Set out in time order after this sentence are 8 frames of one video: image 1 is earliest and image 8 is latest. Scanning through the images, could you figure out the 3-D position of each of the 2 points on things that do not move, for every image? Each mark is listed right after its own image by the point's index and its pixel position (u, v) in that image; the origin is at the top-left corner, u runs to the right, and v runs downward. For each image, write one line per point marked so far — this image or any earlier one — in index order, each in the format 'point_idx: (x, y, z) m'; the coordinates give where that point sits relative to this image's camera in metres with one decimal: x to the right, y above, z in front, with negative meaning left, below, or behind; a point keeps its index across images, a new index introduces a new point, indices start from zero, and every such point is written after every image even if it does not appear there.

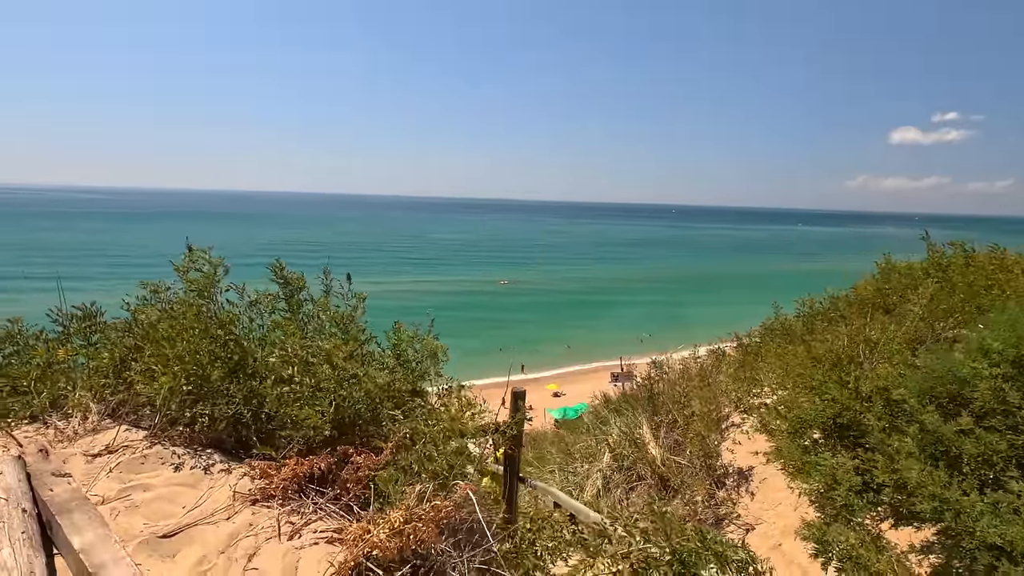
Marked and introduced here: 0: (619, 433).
0: (+0.9, -1.3, +5.1) m
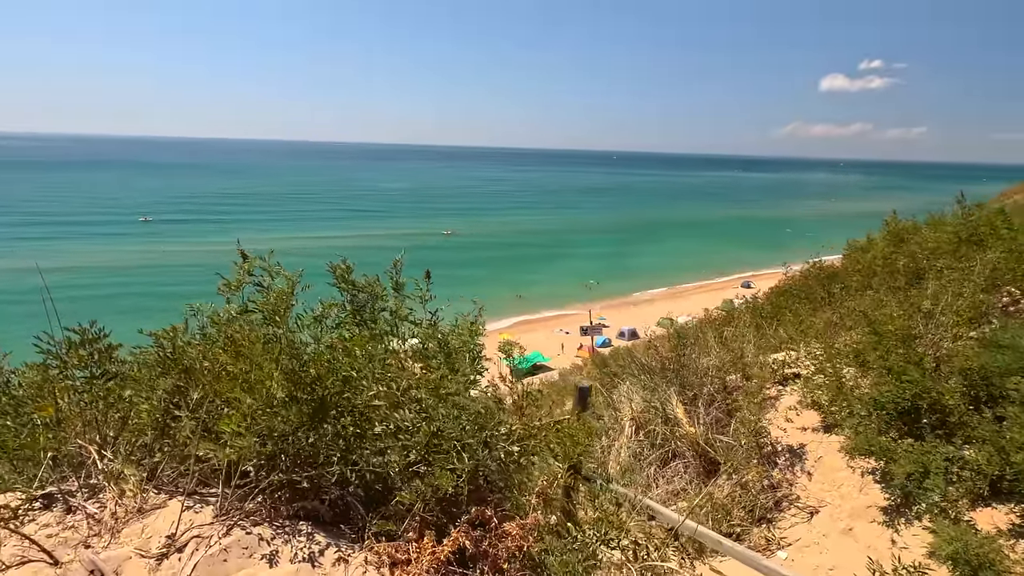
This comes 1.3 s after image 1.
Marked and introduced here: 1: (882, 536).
0: (+1.2, -1.0, +4.9) m
1: (+2.3, -1.5, +3.3) m
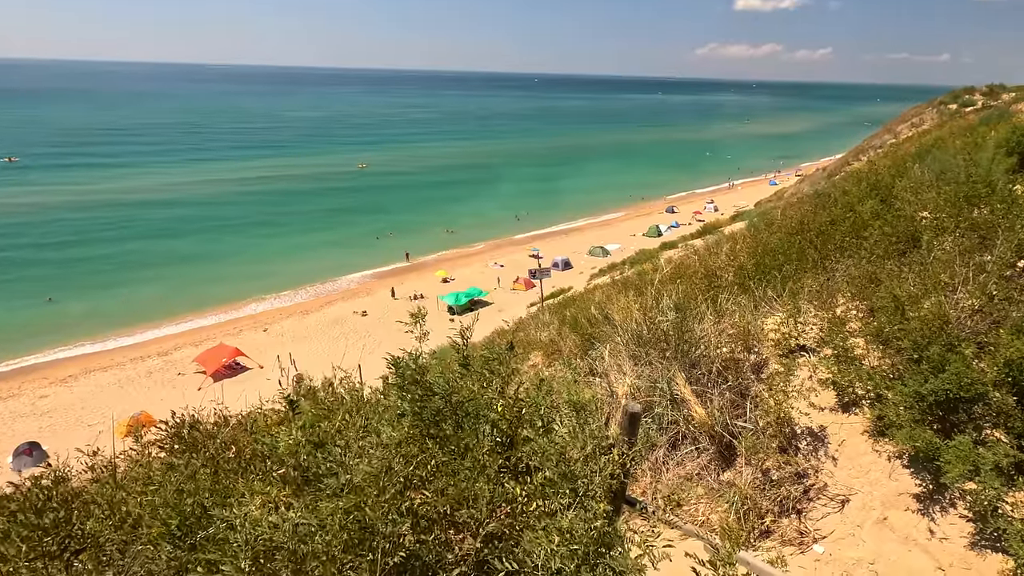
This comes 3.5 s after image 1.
0: (+1.2, -0.8, +4.7) m
1: (+2.5, -1.4, +3.3) m
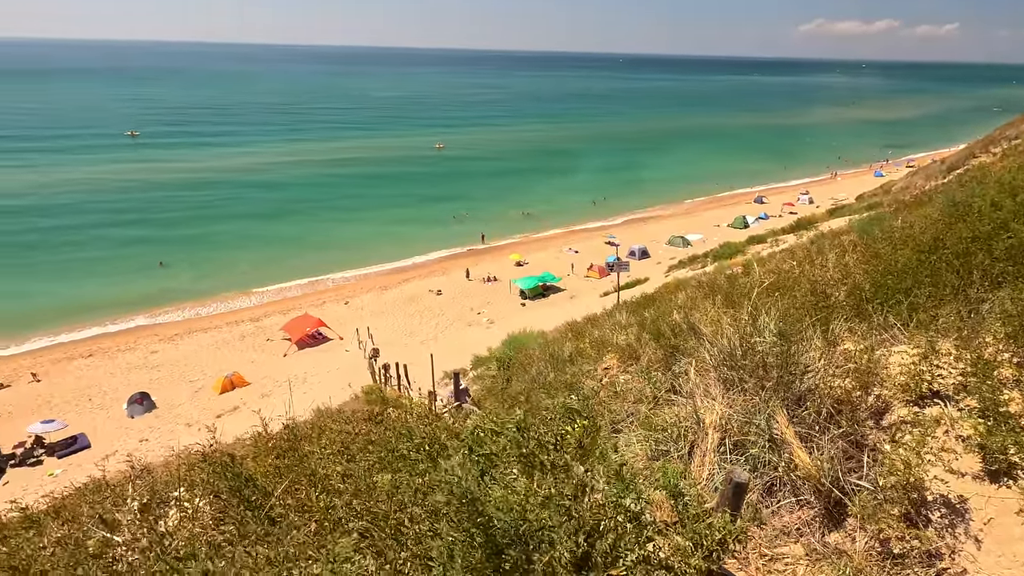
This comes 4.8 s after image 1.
0: (+1.8, -1.0, +4.2) m
1: (+2.9, -1.7, +2.6) m
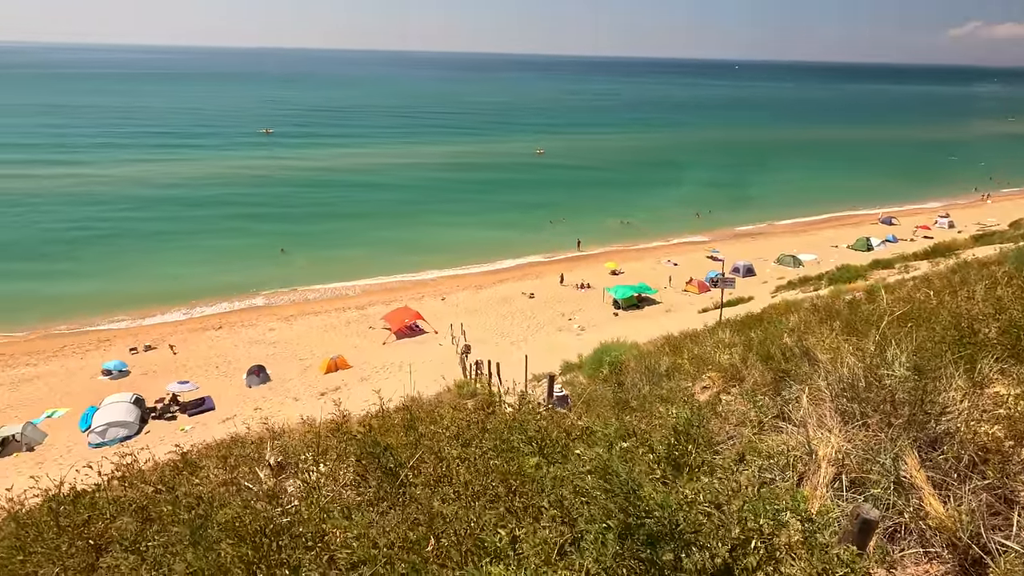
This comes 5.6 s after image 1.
0: (+2.5, -1.2, +3.9) m
1: (+3.3, -2.0, +2.1) m
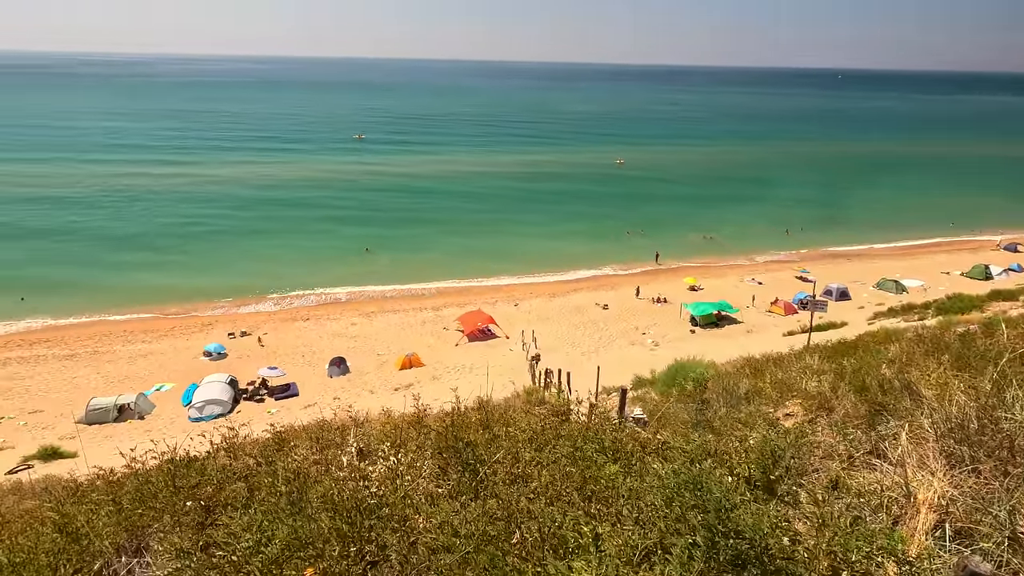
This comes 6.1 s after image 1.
0: (+3.0, -1.4, +3.5) m
1: (+3.5, -2.2, +1.7) m
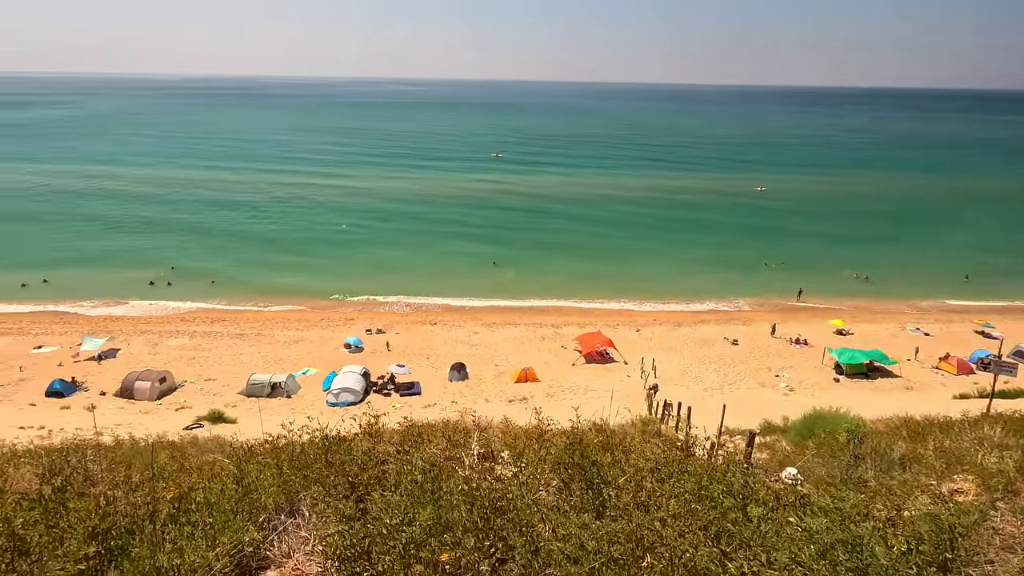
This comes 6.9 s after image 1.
0: (+3.7, -1.8, +2.8) m
1: (+3.6, -2.6, +0.9) m
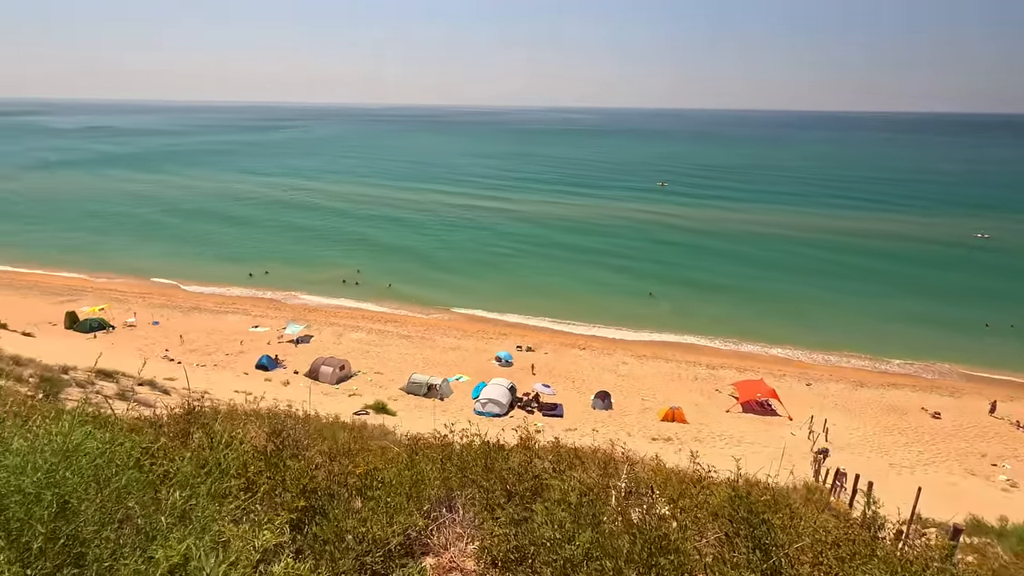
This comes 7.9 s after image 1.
0: (+4.2, -2.3, +1.6) m
1: (+3.6, -3.0, -0.2) m
